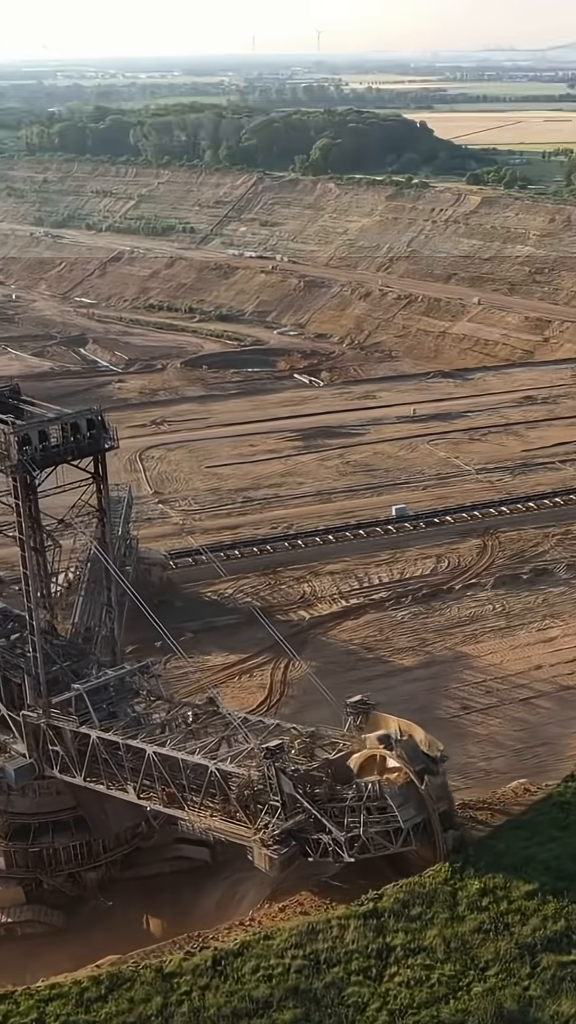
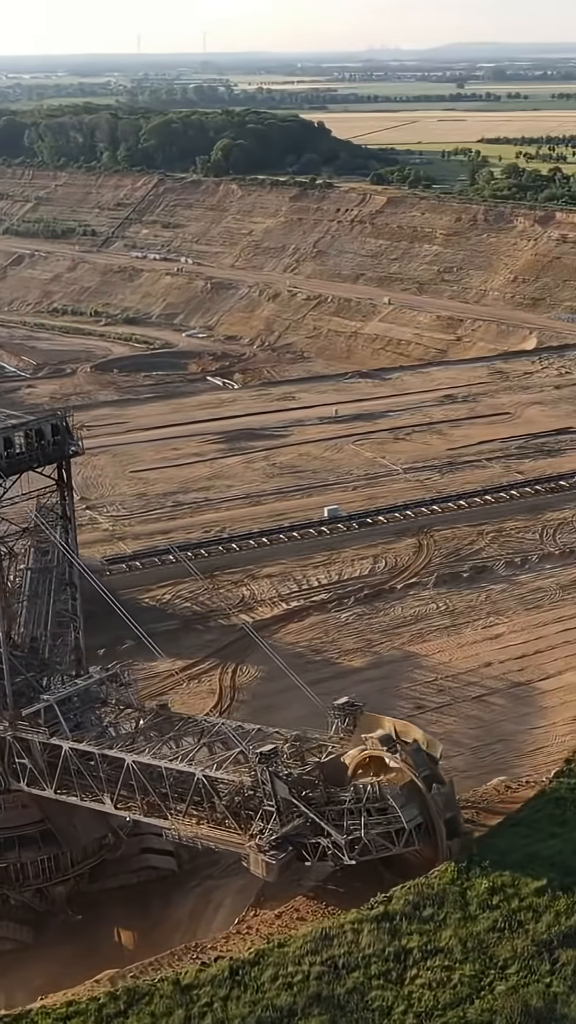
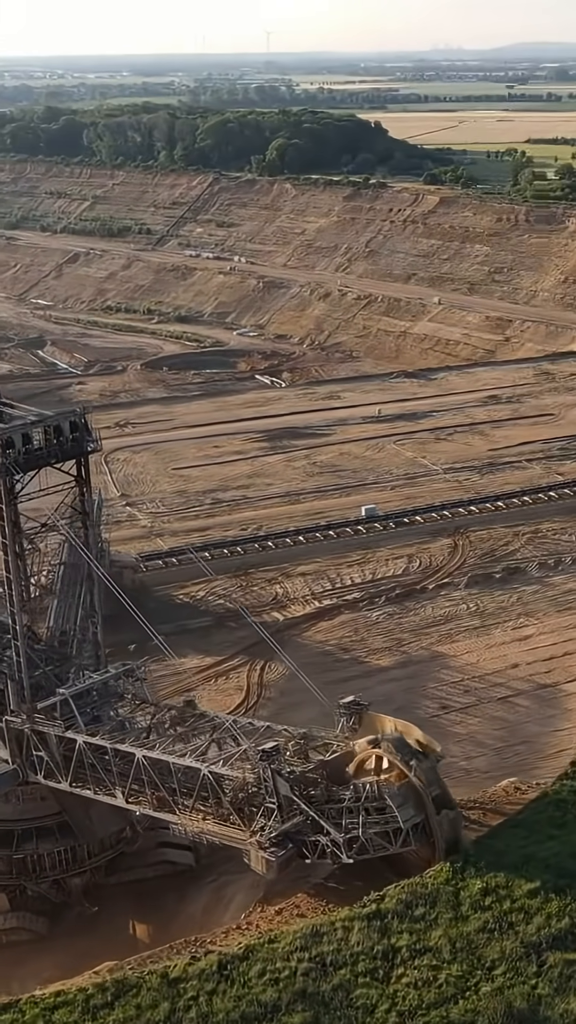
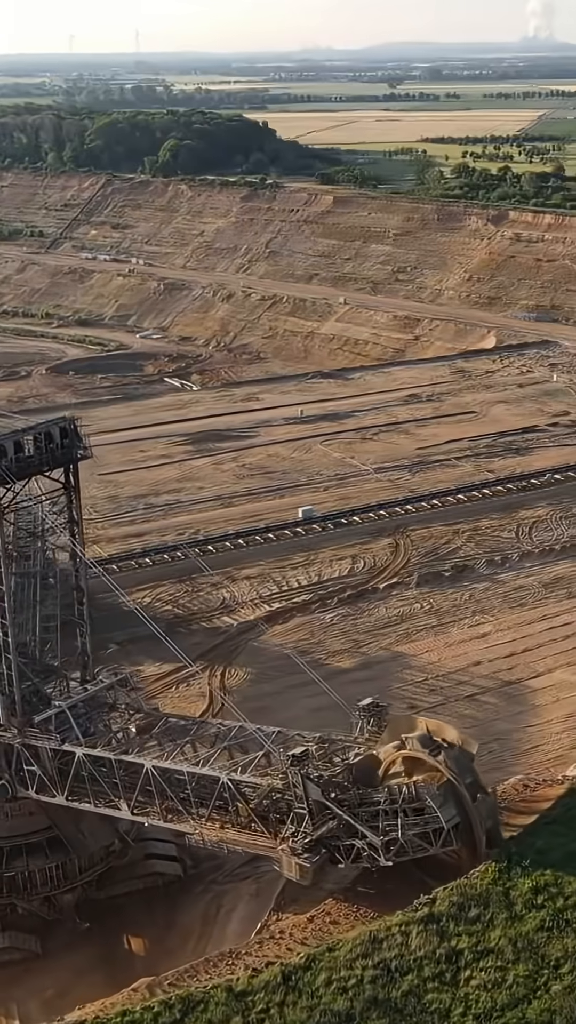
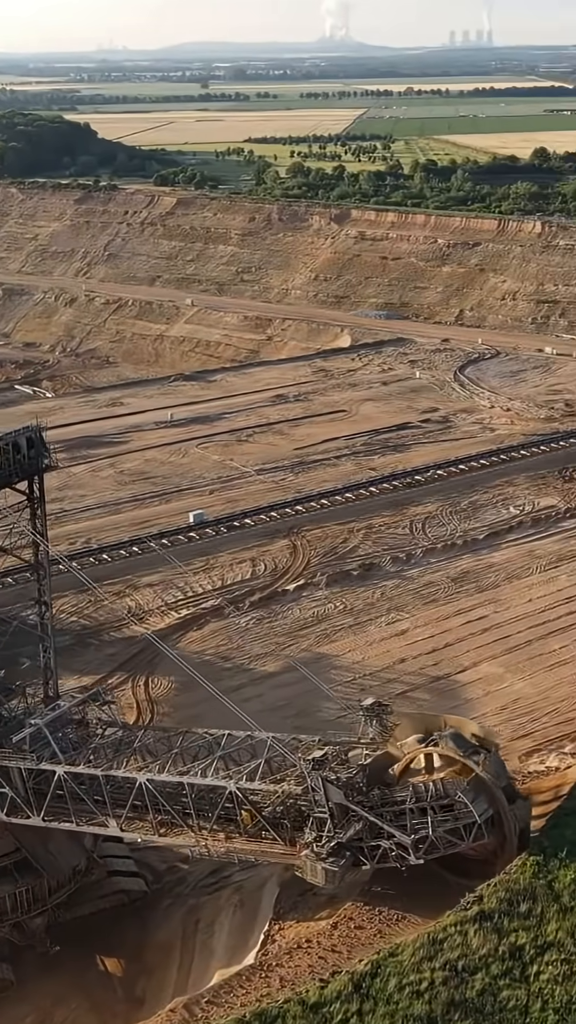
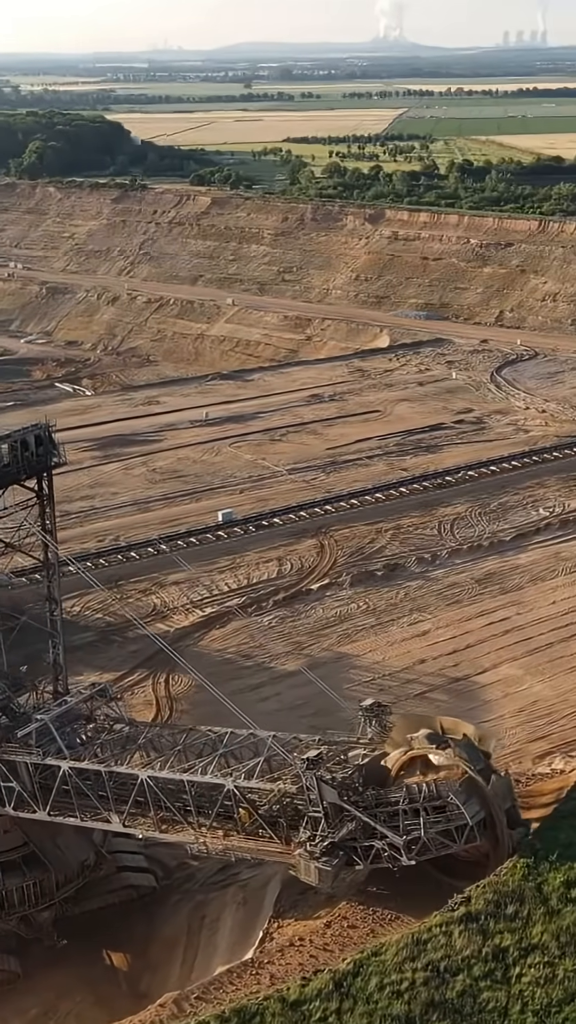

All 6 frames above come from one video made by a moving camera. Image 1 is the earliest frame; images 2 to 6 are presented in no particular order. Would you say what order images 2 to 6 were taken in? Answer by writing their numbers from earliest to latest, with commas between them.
3, 2, 4, 6, 5
